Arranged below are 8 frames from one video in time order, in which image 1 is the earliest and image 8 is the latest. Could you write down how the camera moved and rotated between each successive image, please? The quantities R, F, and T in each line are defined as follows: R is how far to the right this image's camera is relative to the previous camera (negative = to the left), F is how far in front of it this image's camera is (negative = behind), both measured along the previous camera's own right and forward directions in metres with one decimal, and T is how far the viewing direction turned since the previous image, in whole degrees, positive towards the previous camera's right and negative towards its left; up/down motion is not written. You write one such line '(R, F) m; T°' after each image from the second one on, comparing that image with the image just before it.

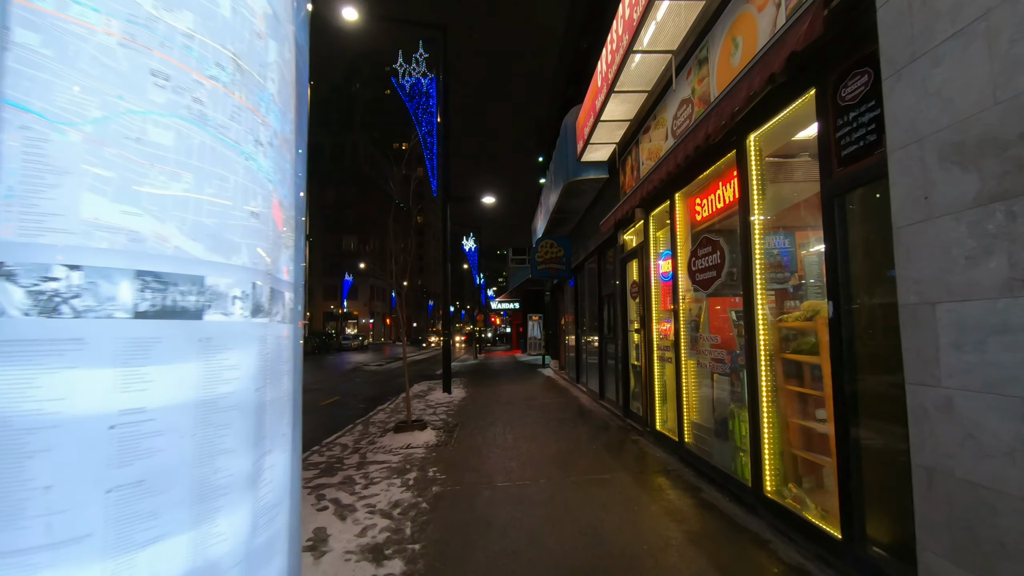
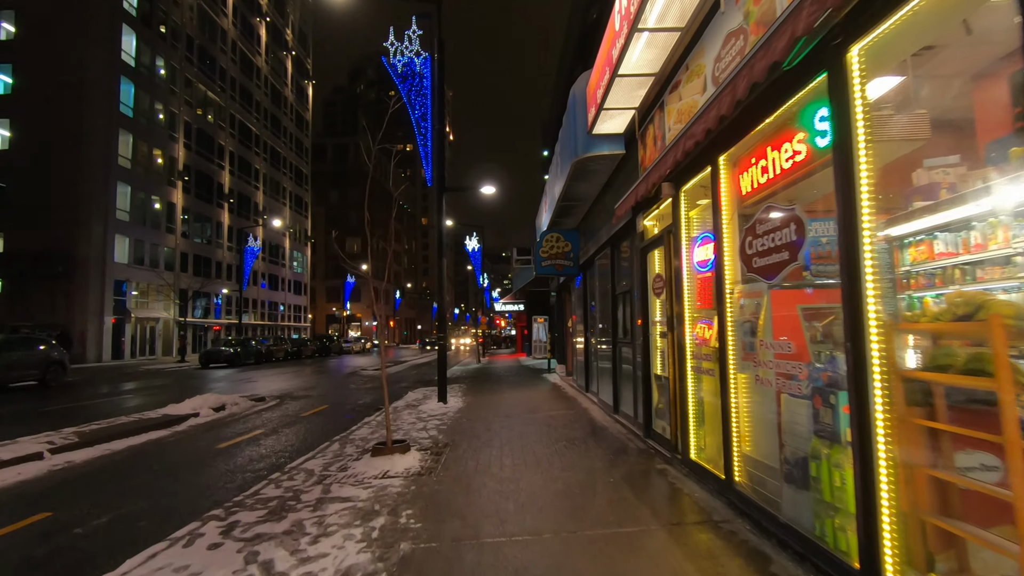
(+0.1, +1.3) m; -1°
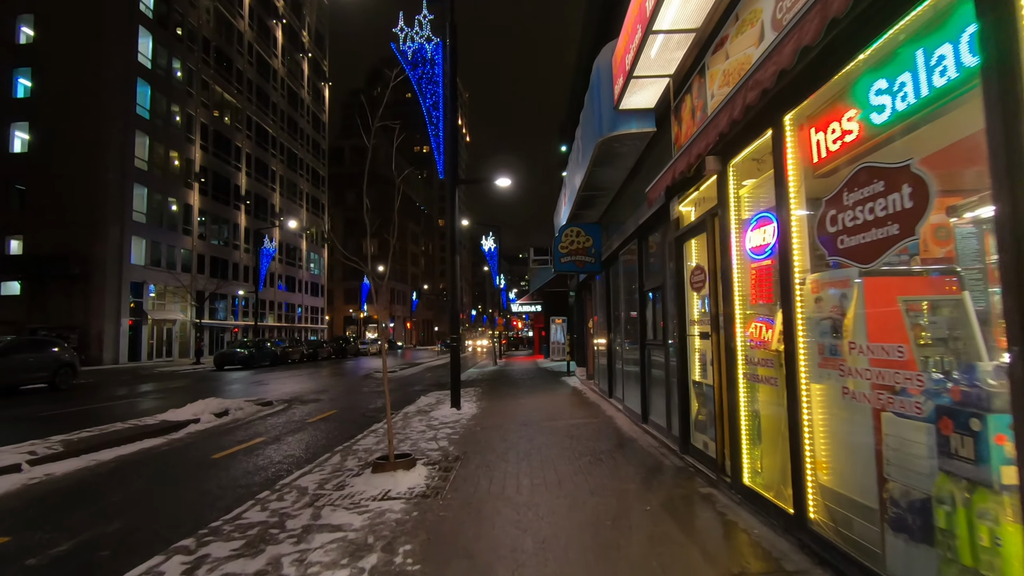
(0.0, +0.8) m; -2°
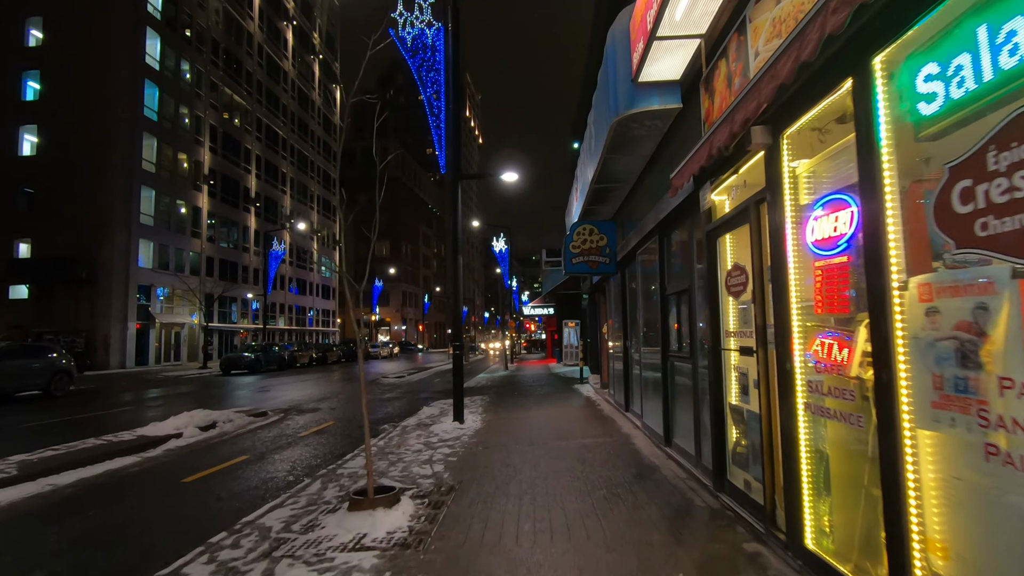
(+0.1, +0.9) m; -1°
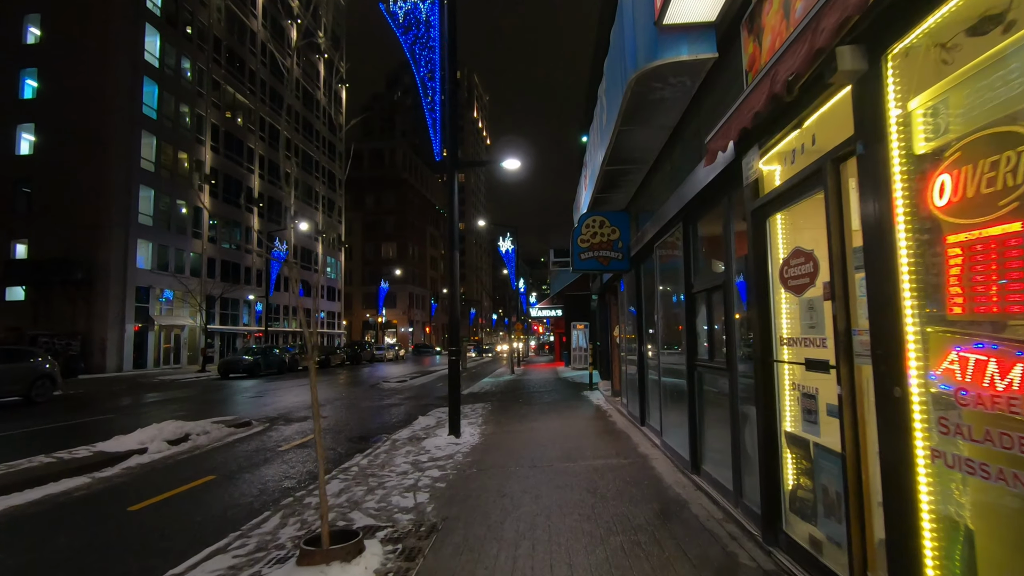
(+0.1, +1.1) m; -1°
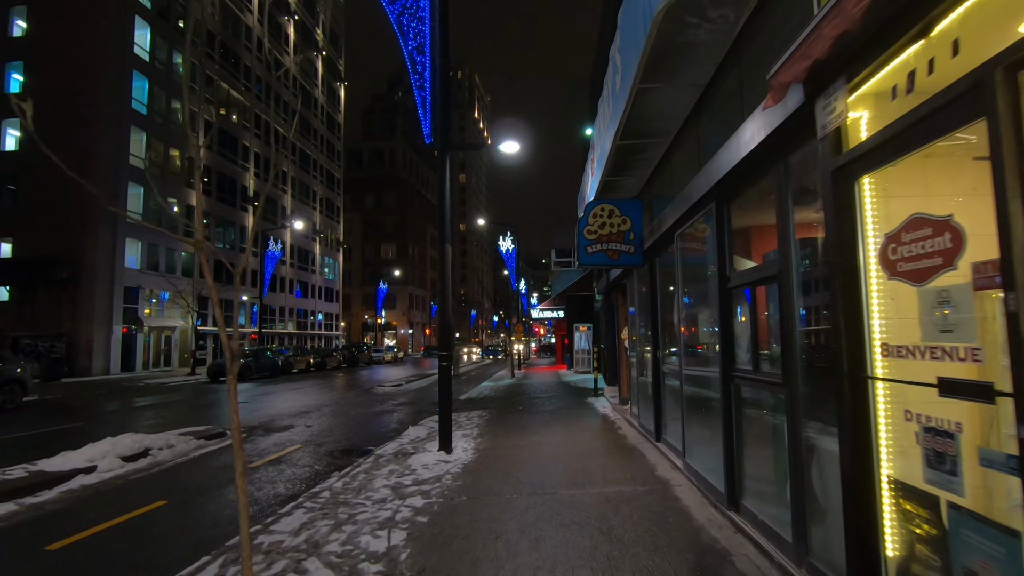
(+0.1, +1.1) m; 0°
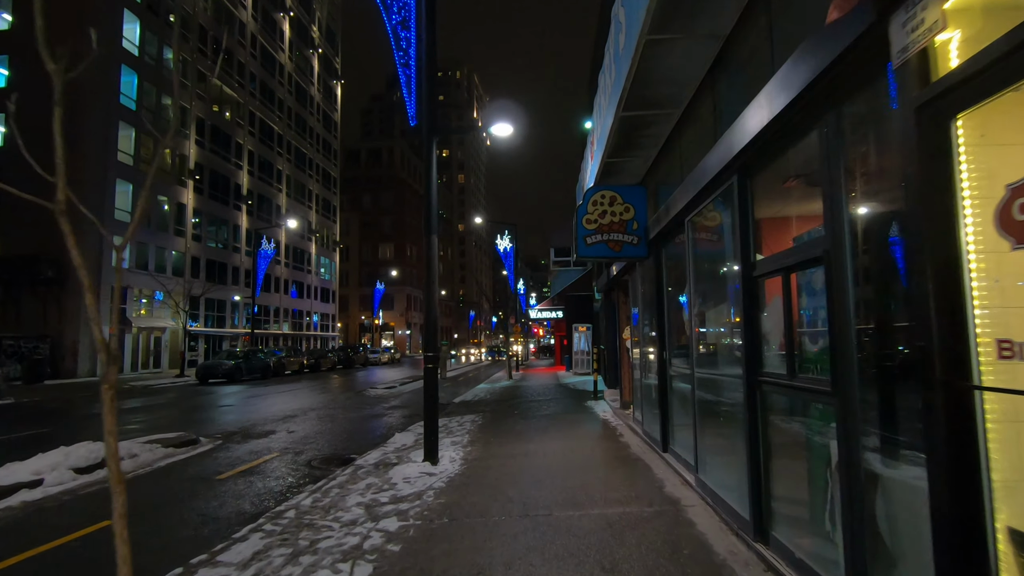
(+0.1, +0.7) m; 0°
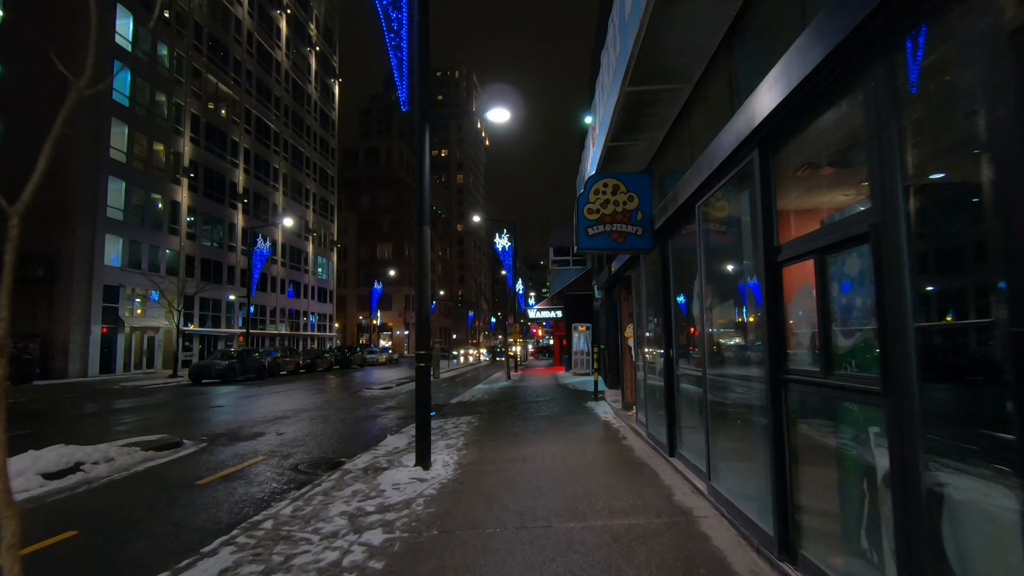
(0.0, +0.4) m; 0°
